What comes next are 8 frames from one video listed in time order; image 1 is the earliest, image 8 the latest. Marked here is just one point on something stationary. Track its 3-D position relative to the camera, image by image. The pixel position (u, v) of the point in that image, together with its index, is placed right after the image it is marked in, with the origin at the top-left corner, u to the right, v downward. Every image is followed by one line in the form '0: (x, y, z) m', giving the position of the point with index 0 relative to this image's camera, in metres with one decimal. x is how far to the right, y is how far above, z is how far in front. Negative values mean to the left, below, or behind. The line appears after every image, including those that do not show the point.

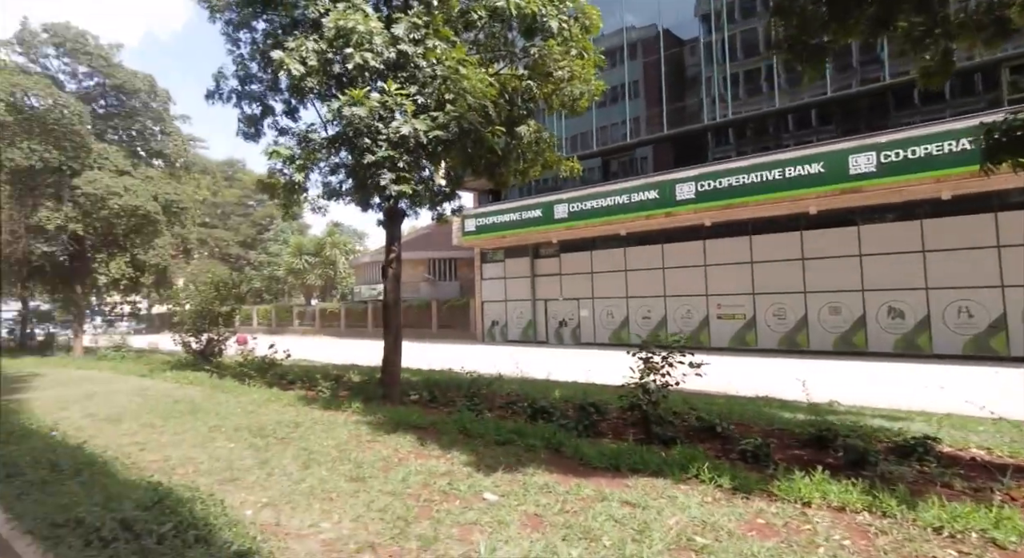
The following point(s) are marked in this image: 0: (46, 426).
0: (-5.8, -1.9, +6.2) m
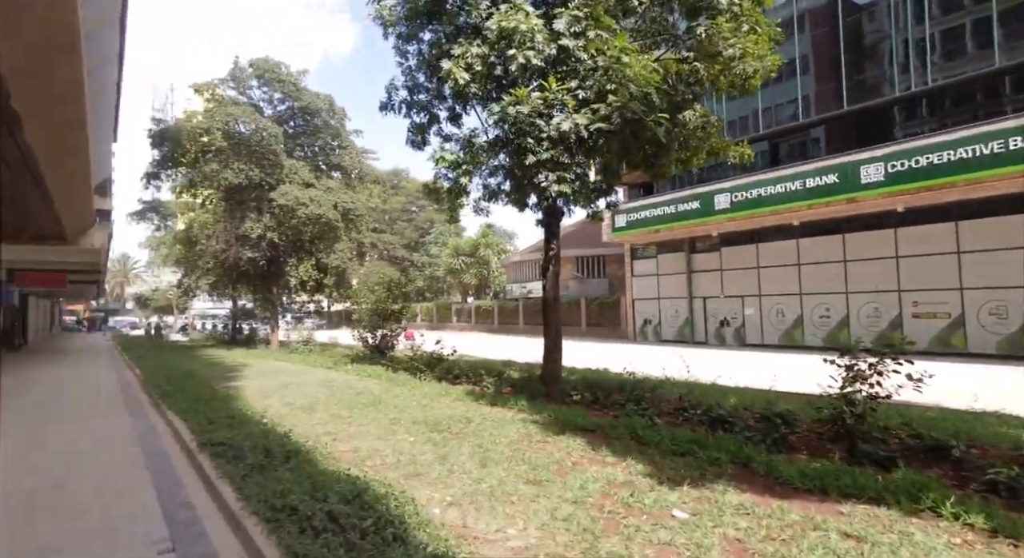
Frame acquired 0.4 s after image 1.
0: (-3.5, -1.8, +6.9) m
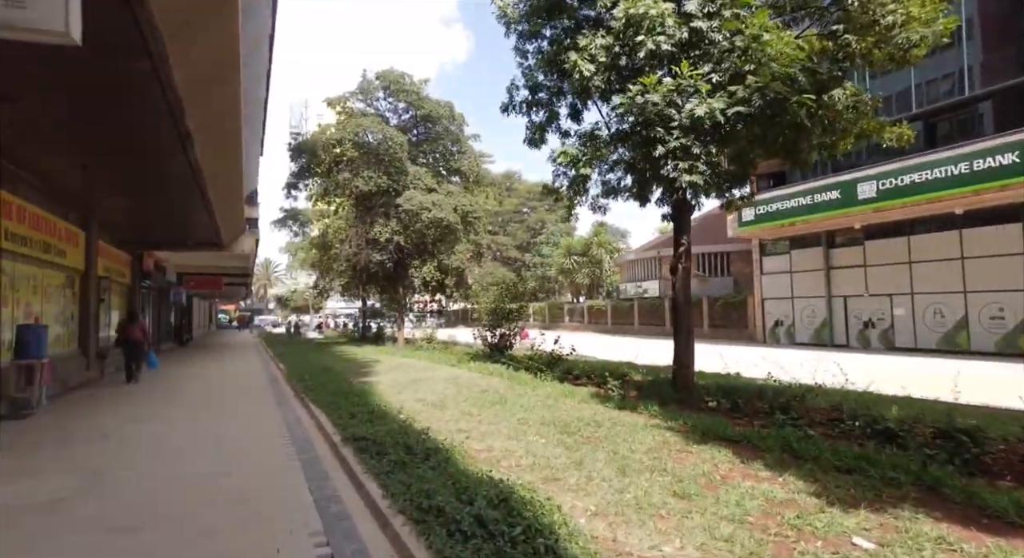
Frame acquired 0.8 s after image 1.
0: (-1.7, -1.8, +7.3) m
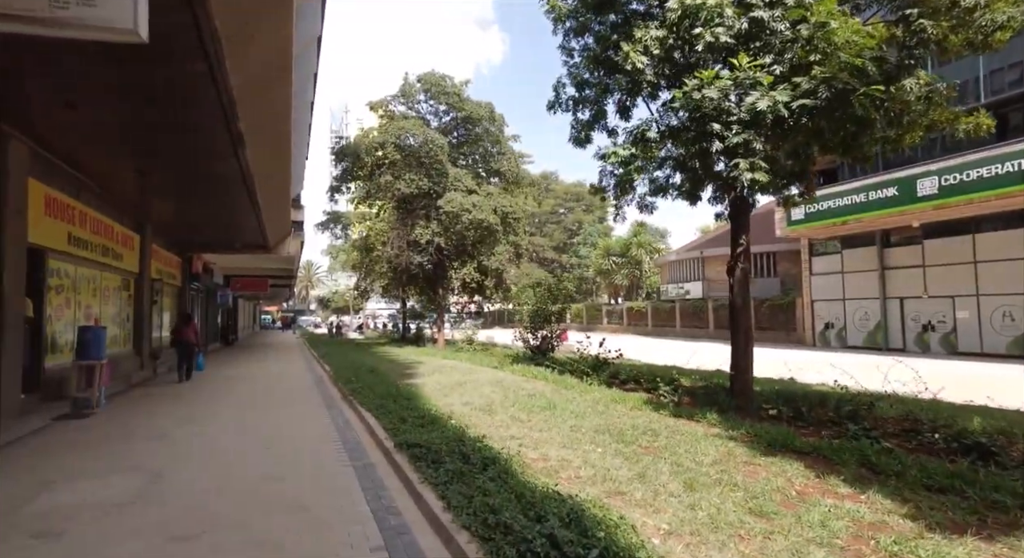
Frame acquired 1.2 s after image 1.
0: (-1.0, -1.9, +7.2) m
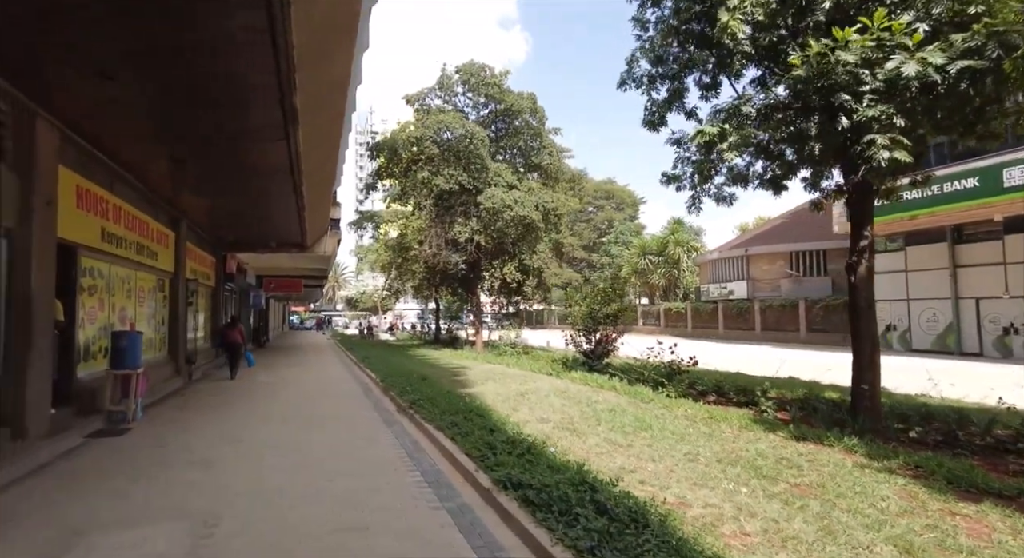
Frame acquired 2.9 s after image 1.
0: (+0.1, -1.8, +6.2) m
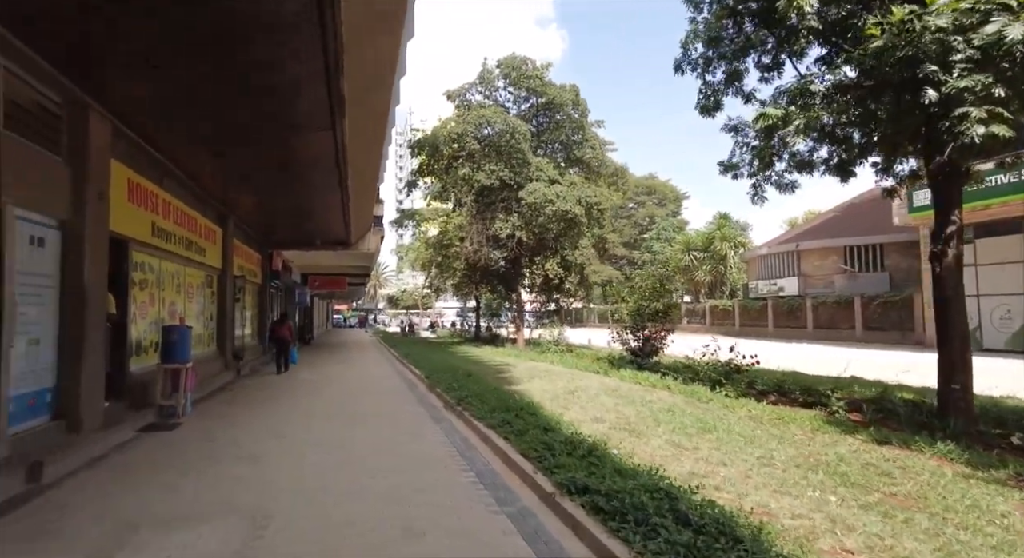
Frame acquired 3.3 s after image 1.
0: (+0.8, -1.7, +5.8) m
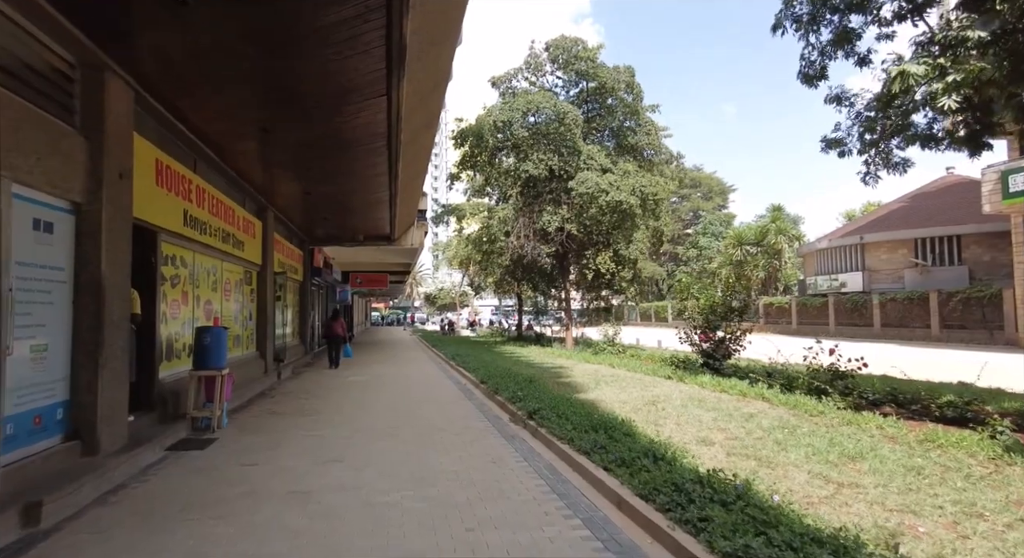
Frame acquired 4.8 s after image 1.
0: (+1.7, -1.7, +4.7) m
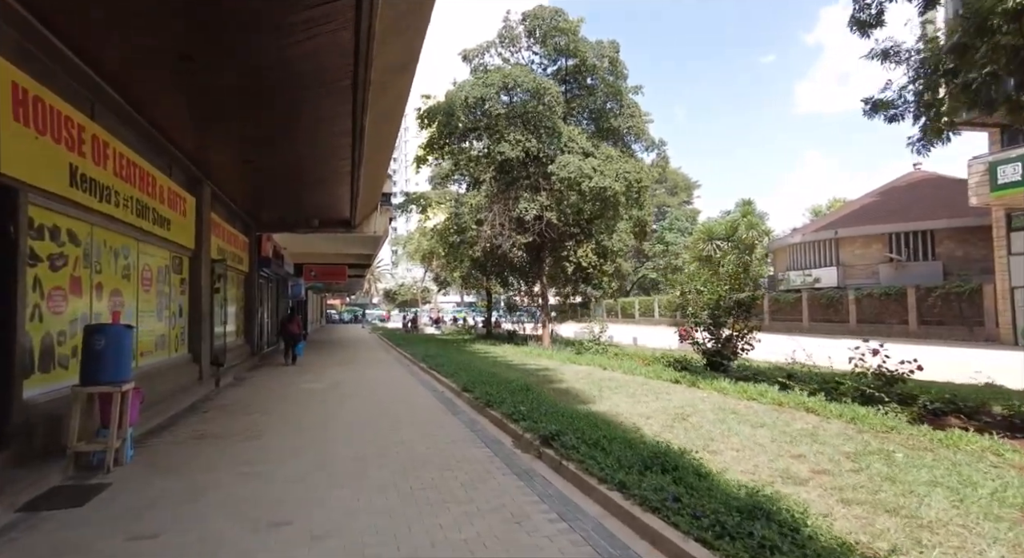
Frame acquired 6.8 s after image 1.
0: (+1.9, -1.5, +3.3) m
